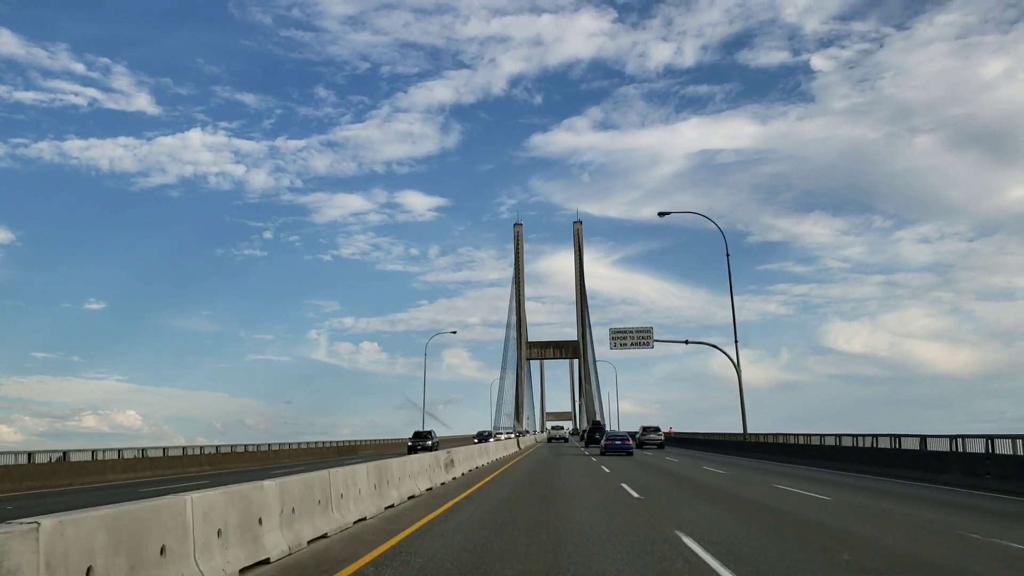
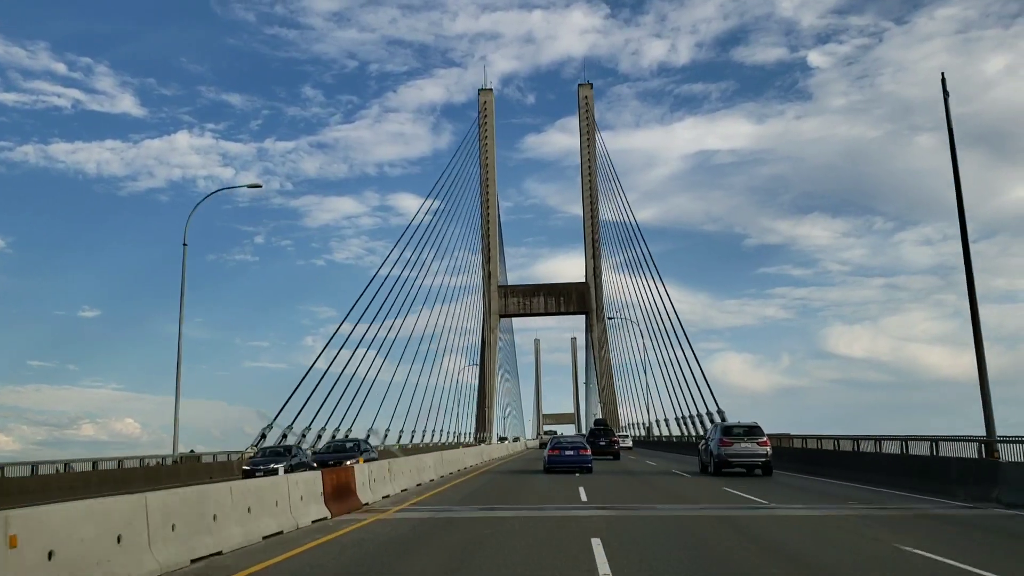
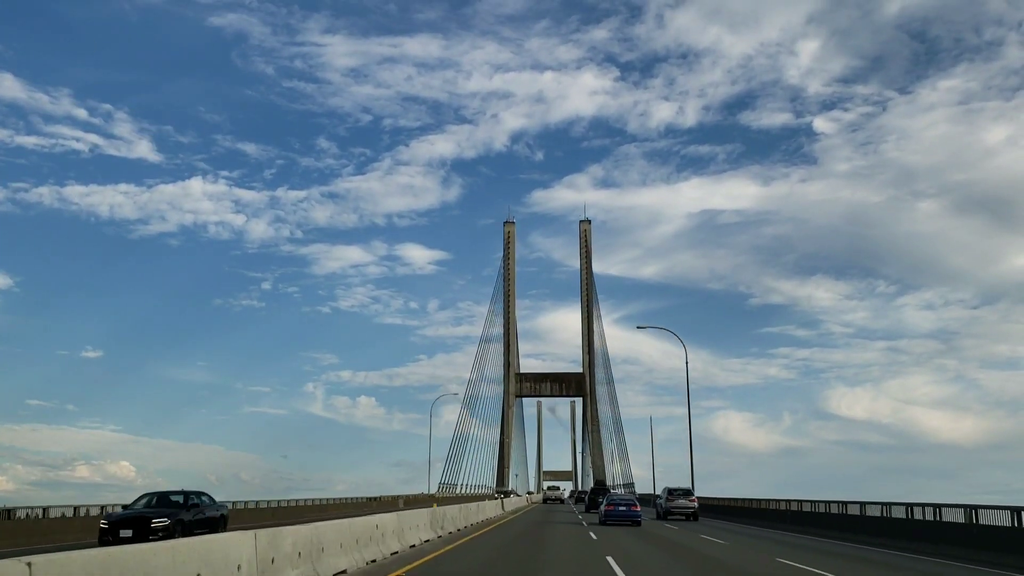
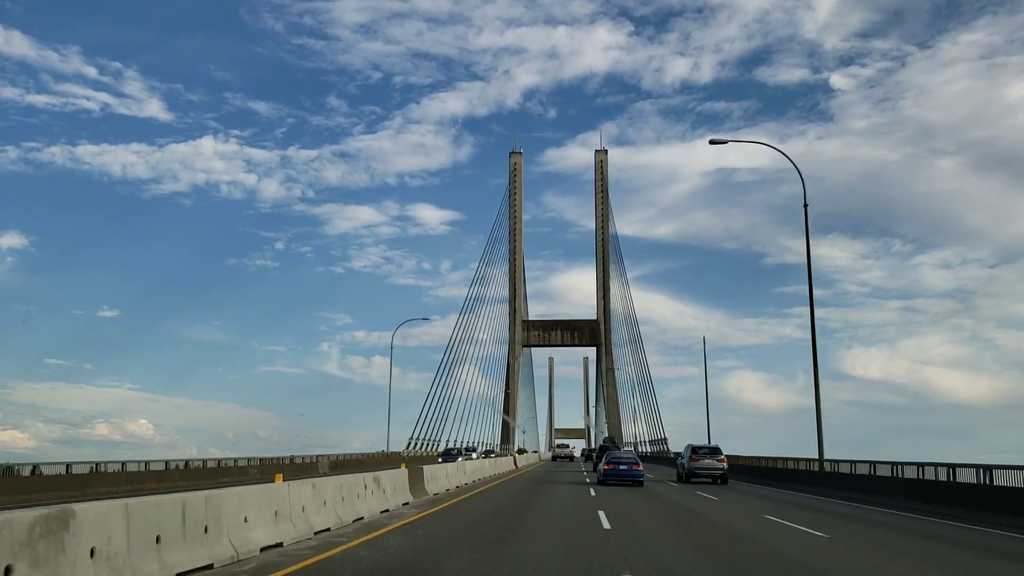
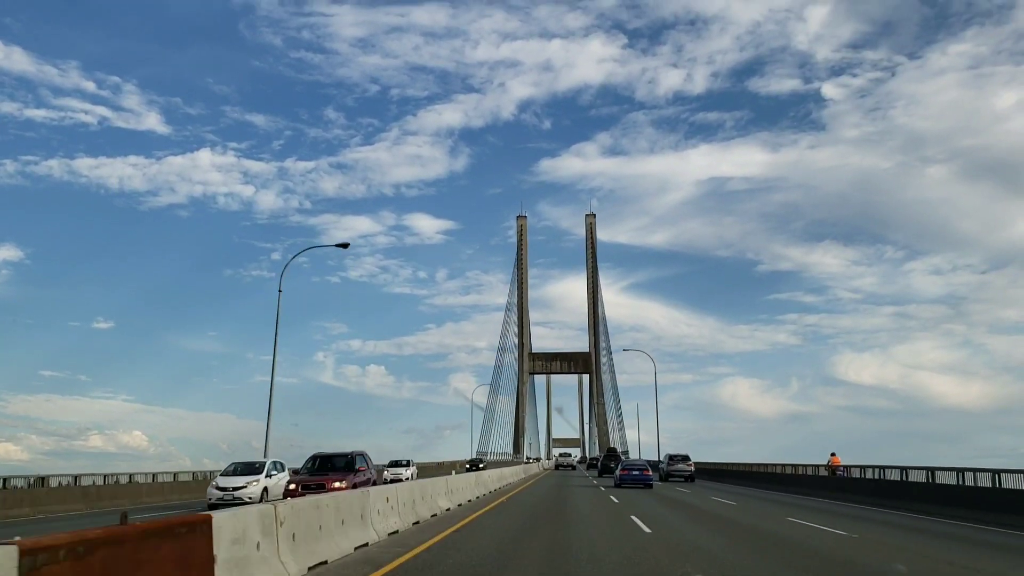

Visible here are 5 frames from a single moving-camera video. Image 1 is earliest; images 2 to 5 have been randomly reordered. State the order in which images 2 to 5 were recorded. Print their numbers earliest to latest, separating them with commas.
5, 3, 4, 2
